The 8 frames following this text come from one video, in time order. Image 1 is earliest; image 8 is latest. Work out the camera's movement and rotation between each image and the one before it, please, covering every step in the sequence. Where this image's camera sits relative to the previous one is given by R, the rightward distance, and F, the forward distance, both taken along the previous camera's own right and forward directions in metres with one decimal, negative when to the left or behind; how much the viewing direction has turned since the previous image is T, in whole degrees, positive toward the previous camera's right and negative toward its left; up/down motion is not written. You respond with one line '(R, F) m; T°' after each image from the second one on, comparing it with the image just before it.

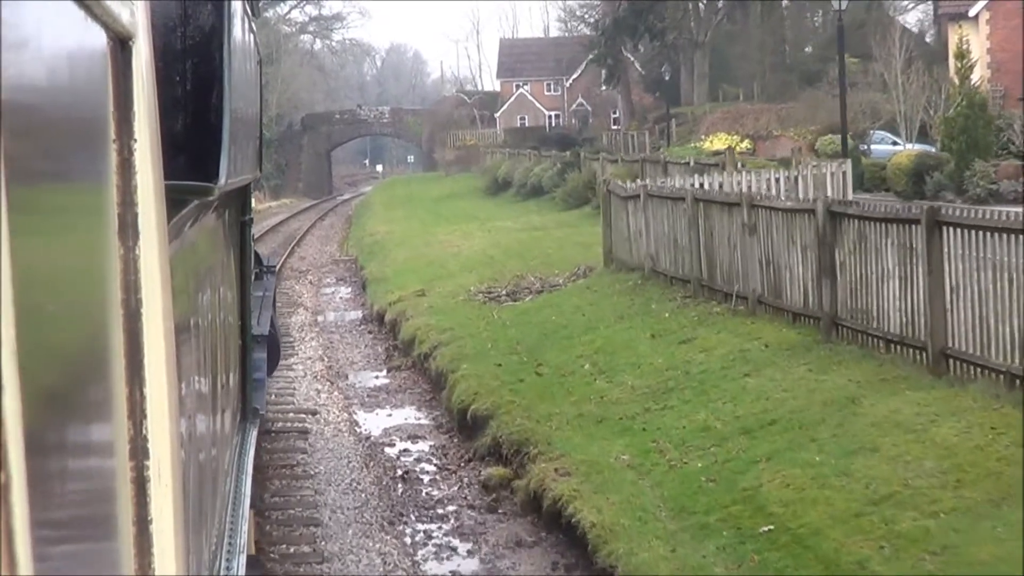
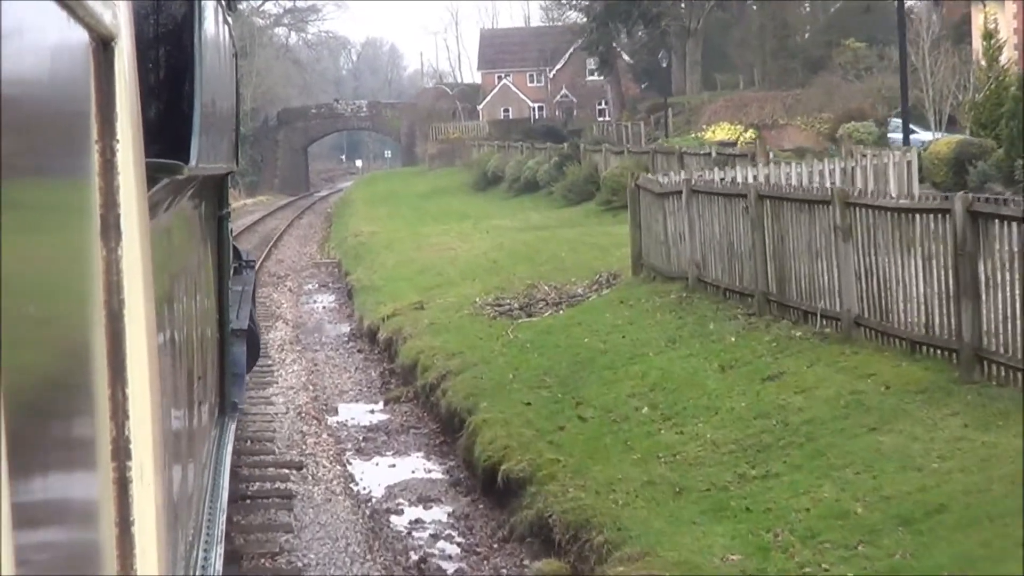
(-0.2, +2.2) m; +1°
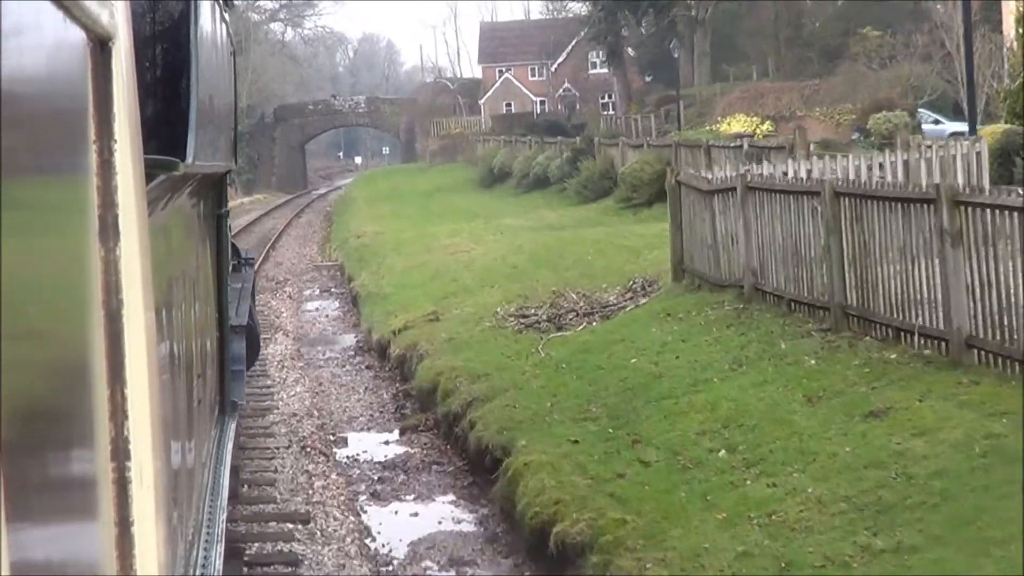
(-0.2, +1.4) m; 0°
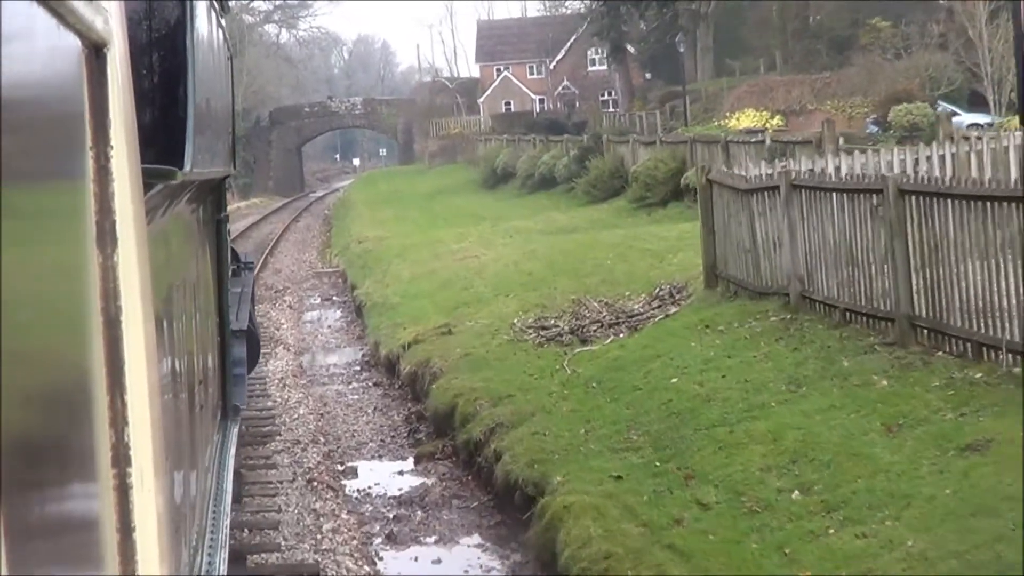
(-0.1, +0.9) m; 0°
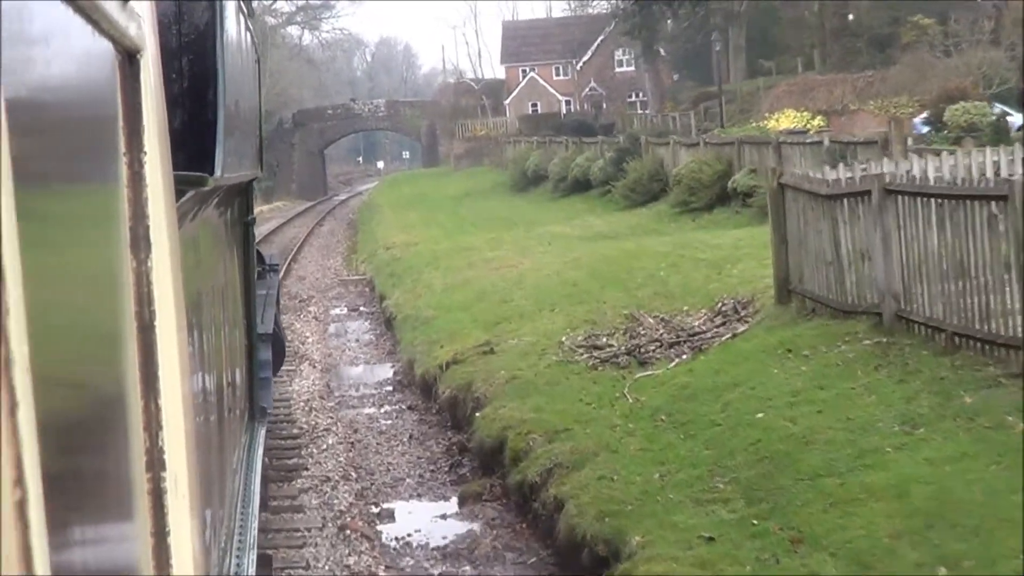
(-0.1, +1.1) m; -1°
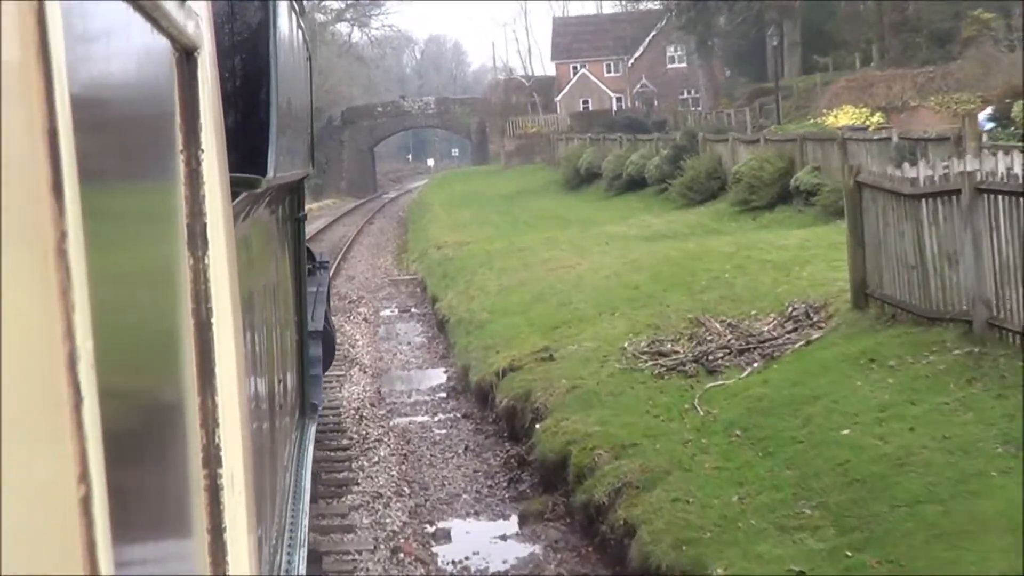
(-0.1, +0.5) m; -1°
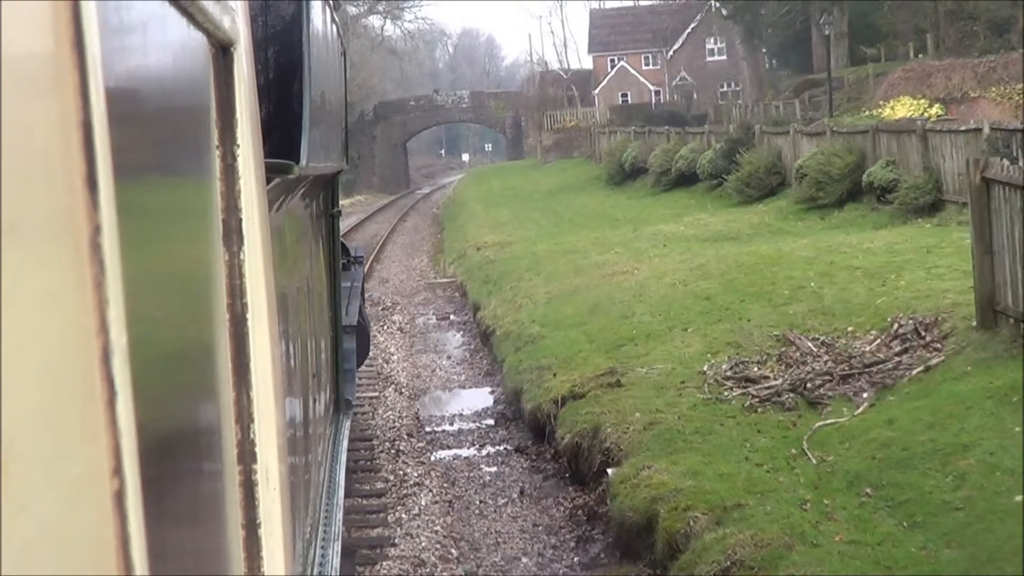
(-0.1, +1.4) m; -1°
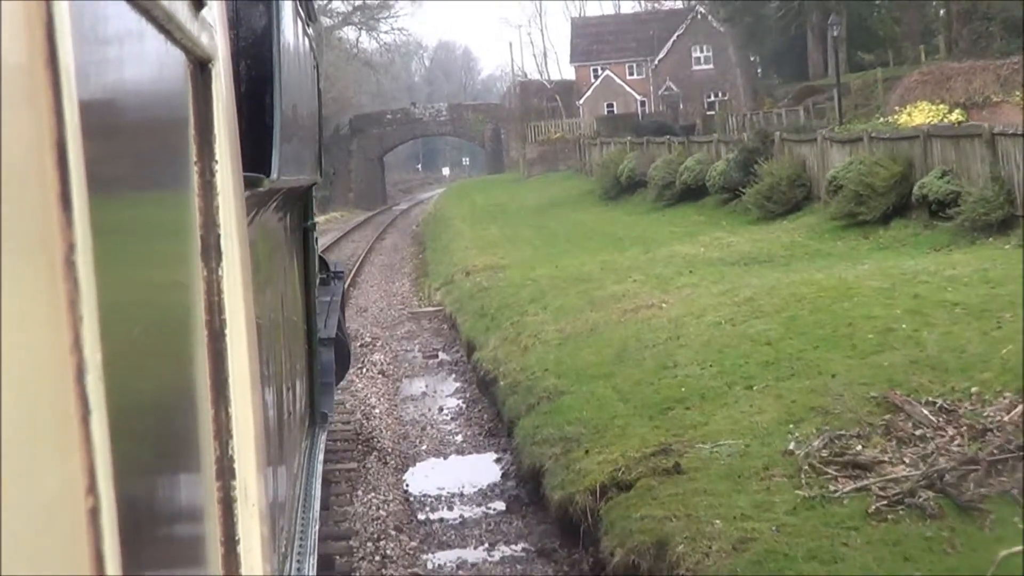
(-0.1, +2.2) m; +1°
